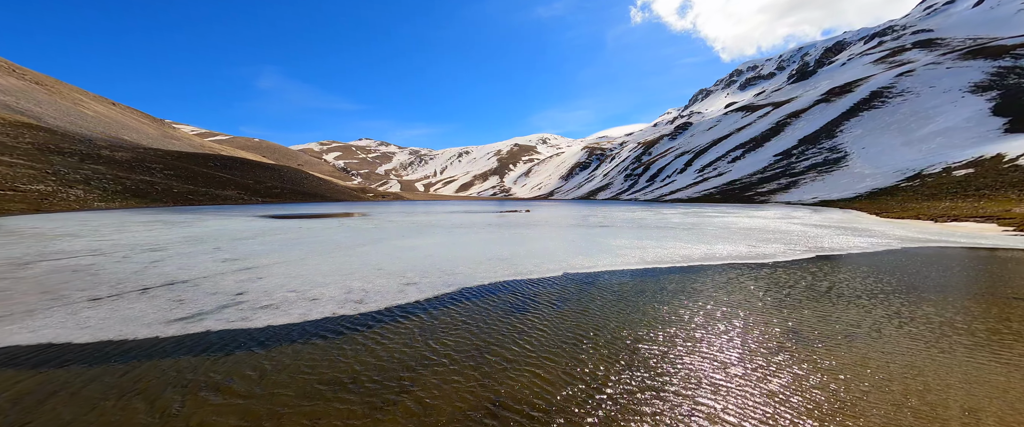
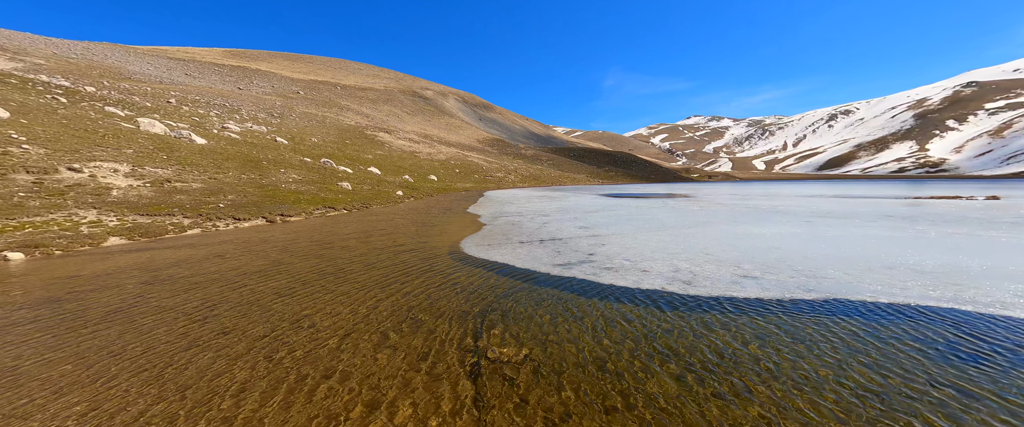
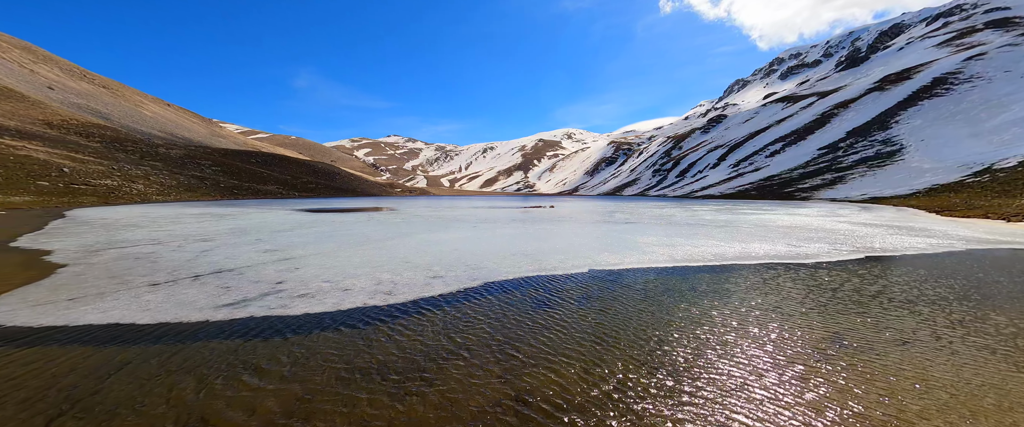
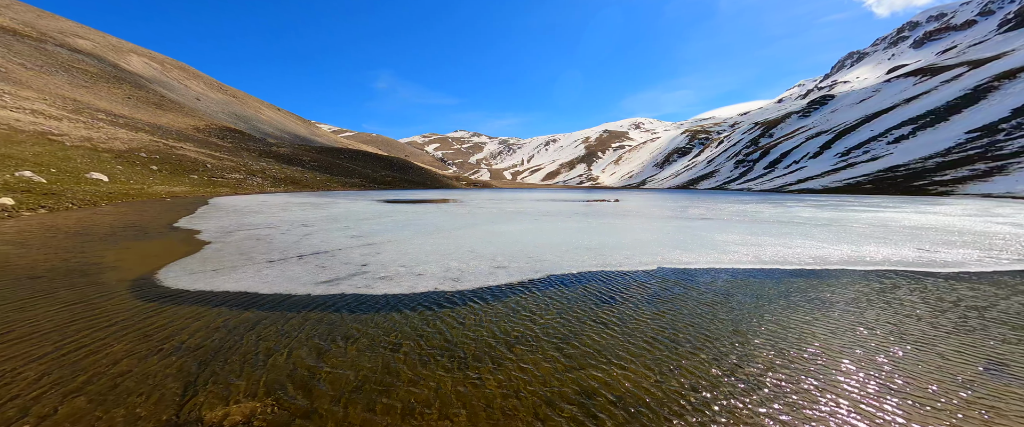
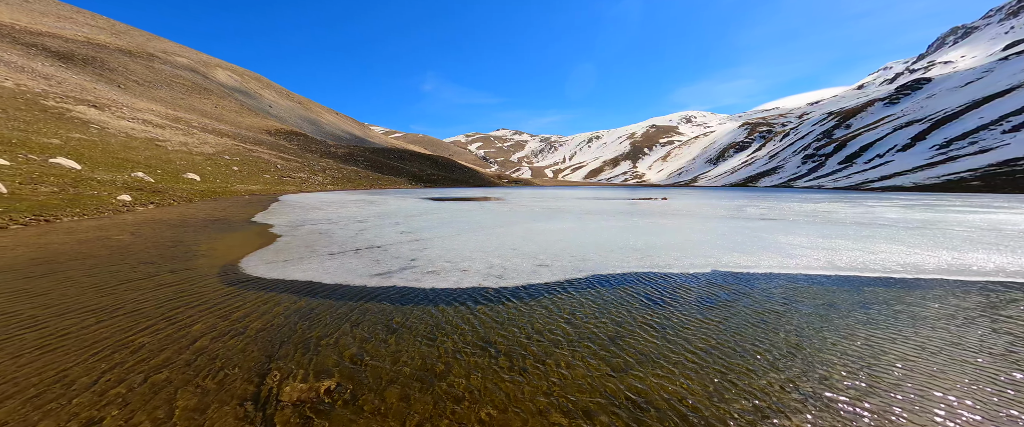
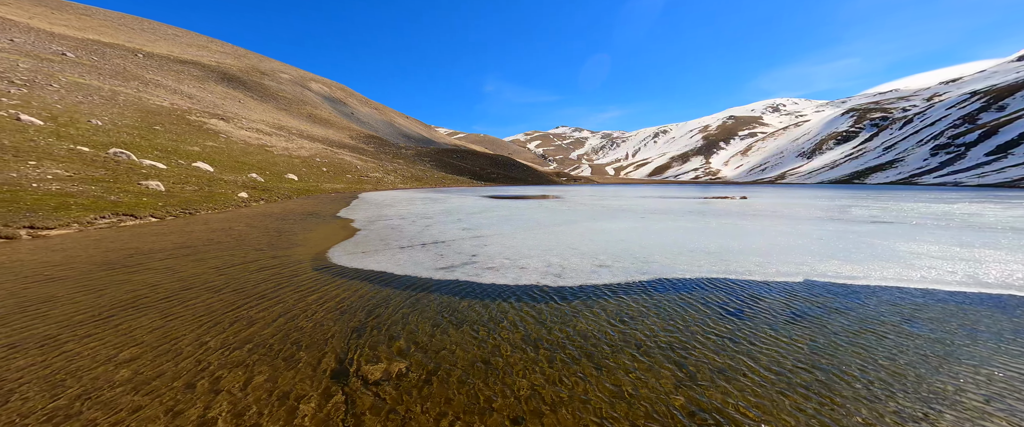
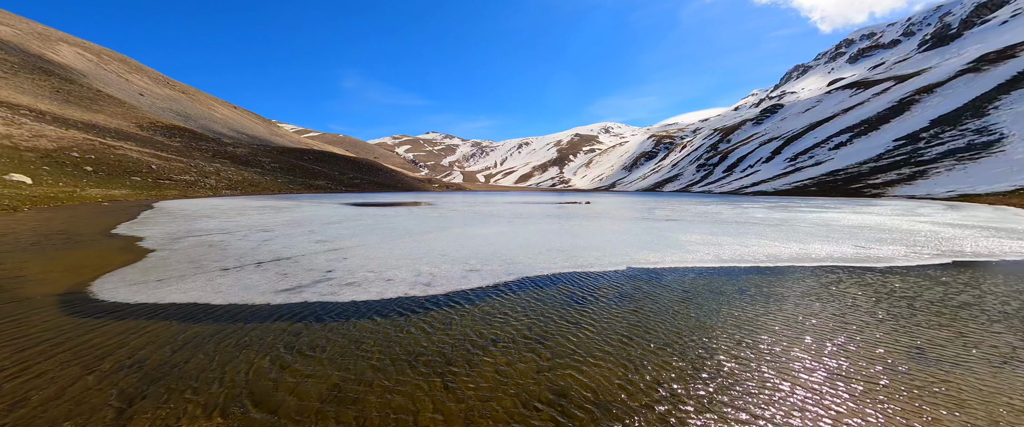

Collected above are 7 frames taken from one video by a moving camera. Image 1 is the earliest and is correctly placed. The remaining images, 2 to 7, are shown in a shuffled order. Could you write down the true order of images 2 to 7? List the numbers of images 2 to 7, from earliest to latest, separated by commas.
3, 7, 4, 5, 6, 2
